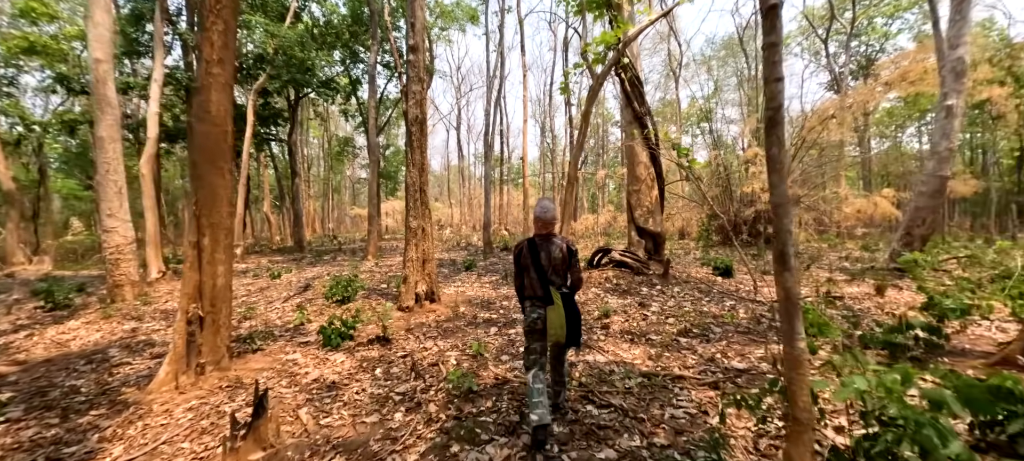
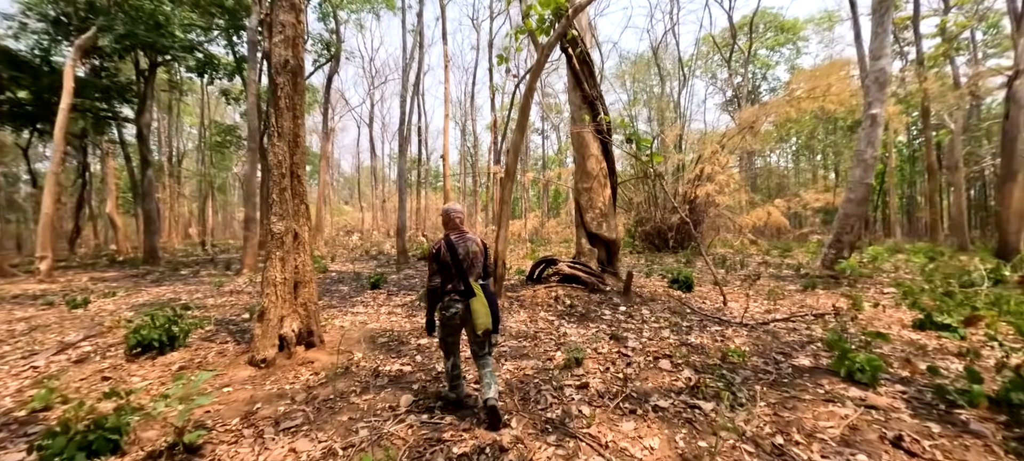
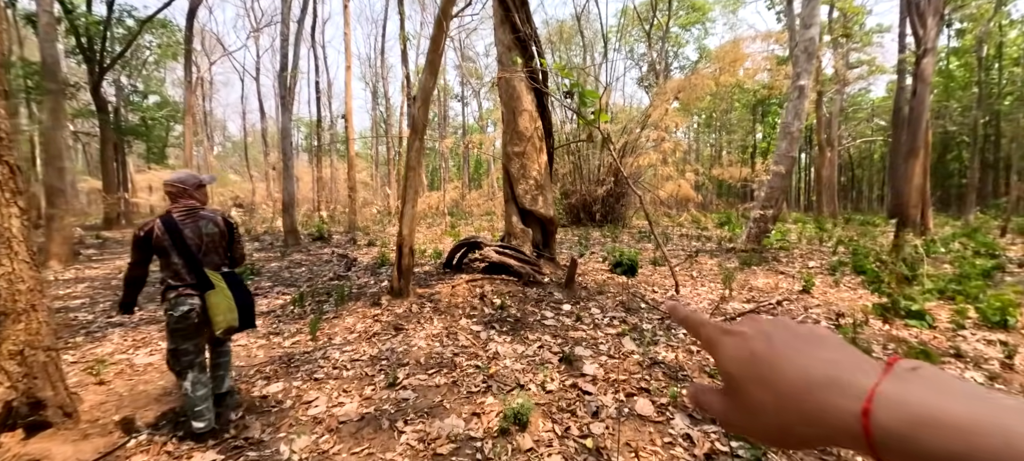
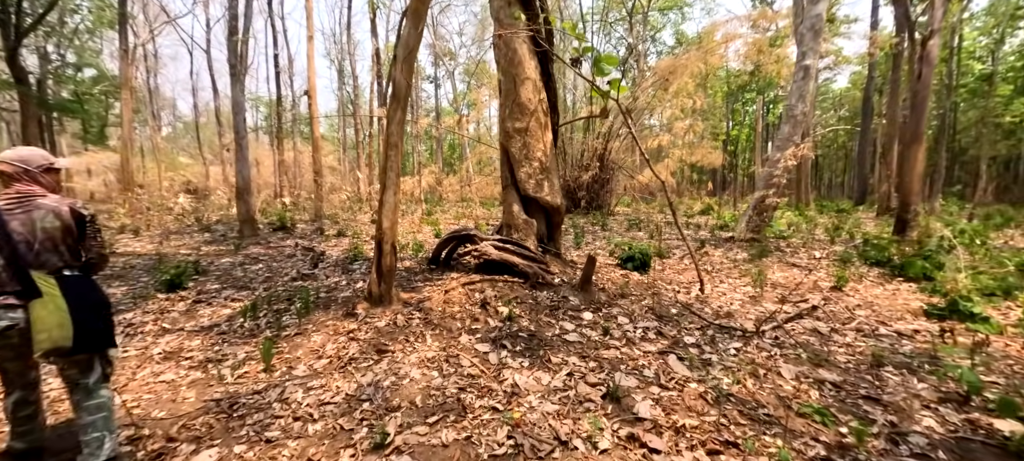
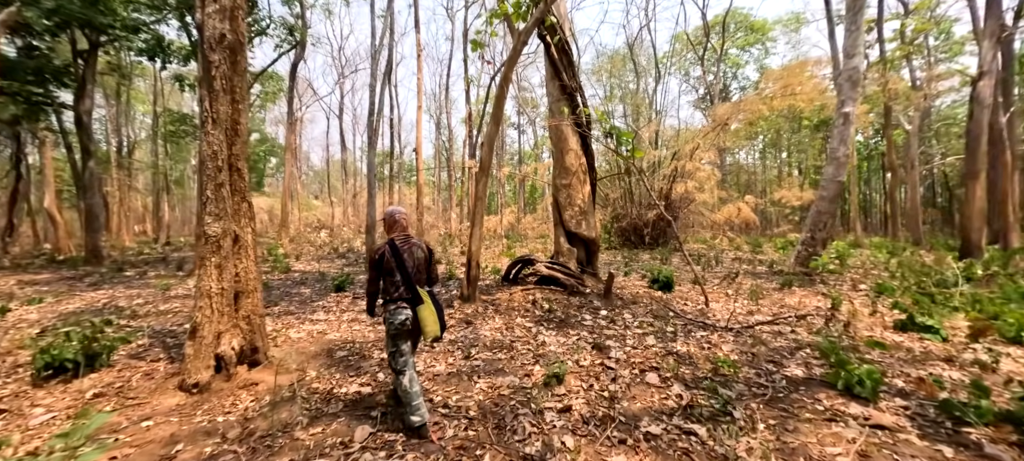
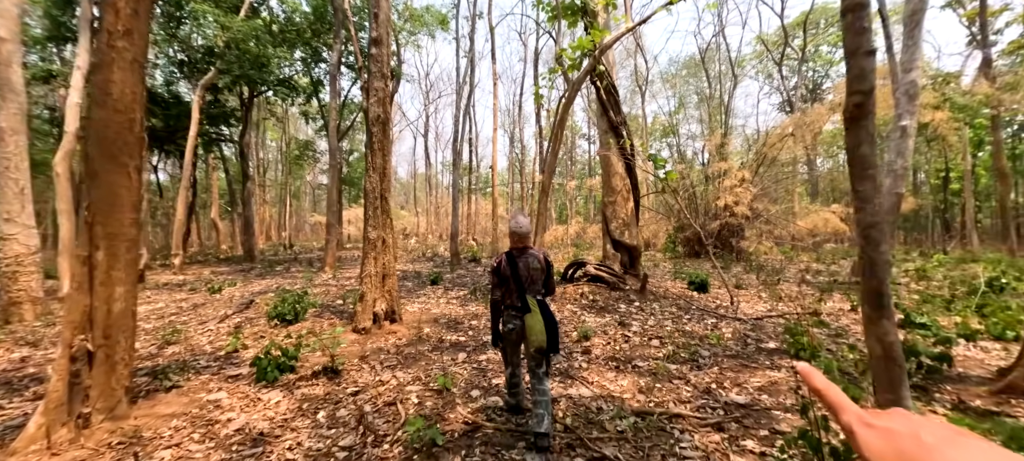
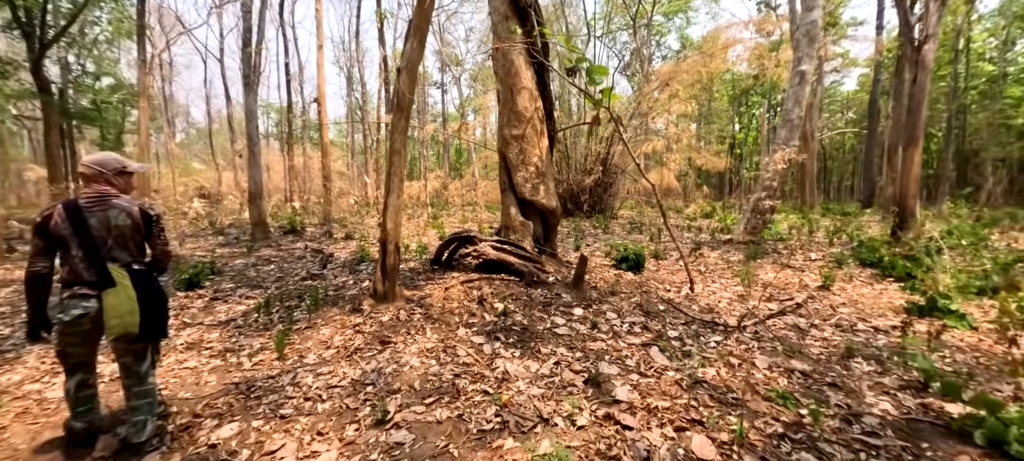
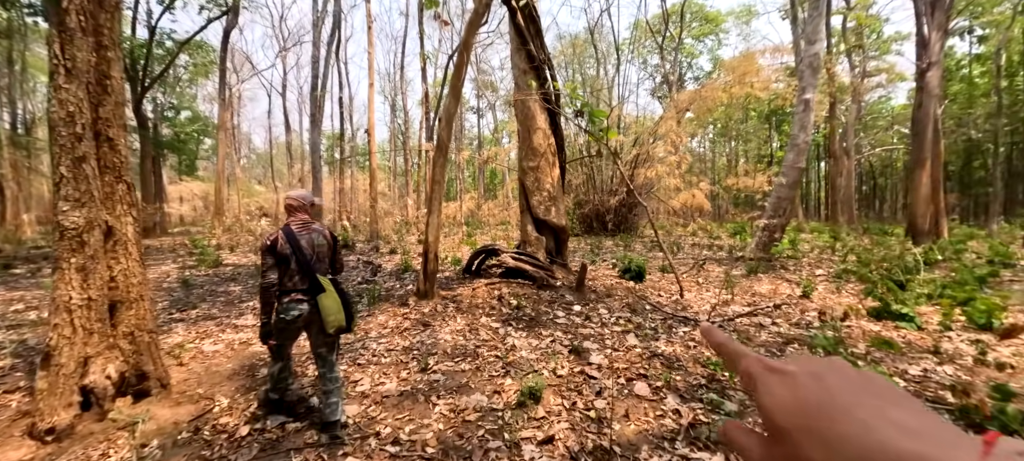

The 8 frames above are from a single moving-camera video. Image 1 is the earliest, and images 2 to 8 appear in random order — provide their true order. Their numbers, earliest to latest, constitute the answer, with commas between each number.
6, 2, 5, 8, 3, 7, 4
